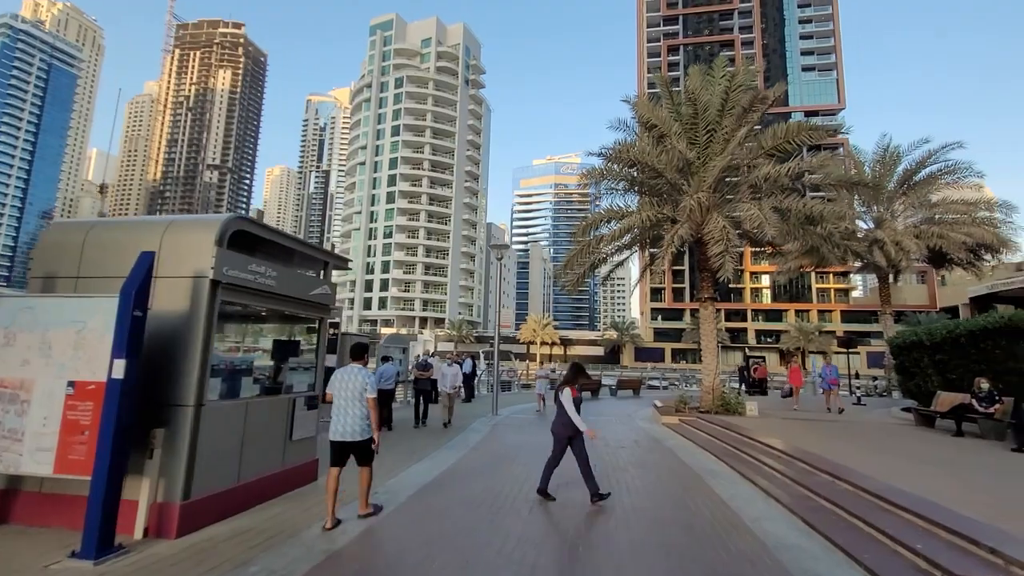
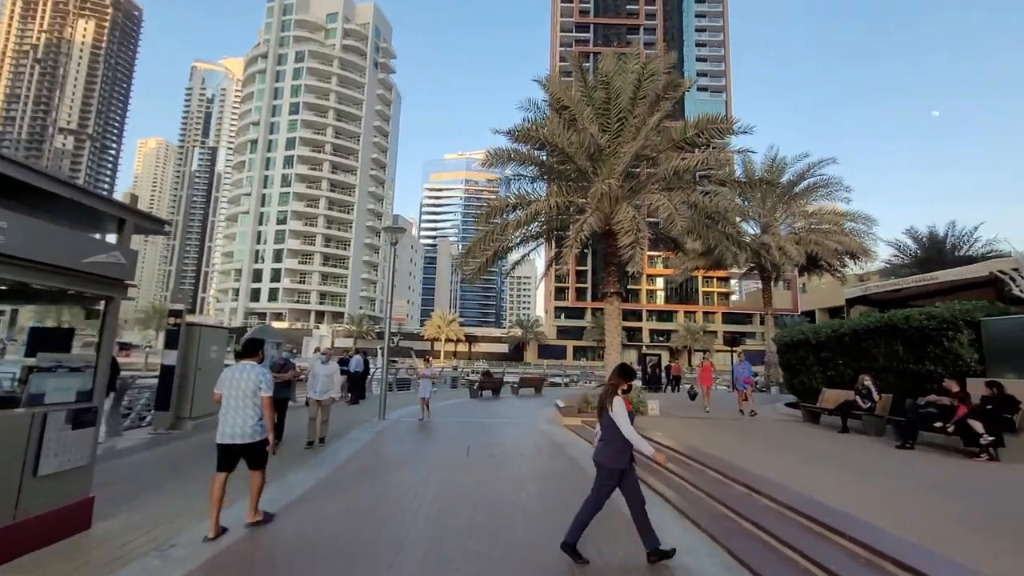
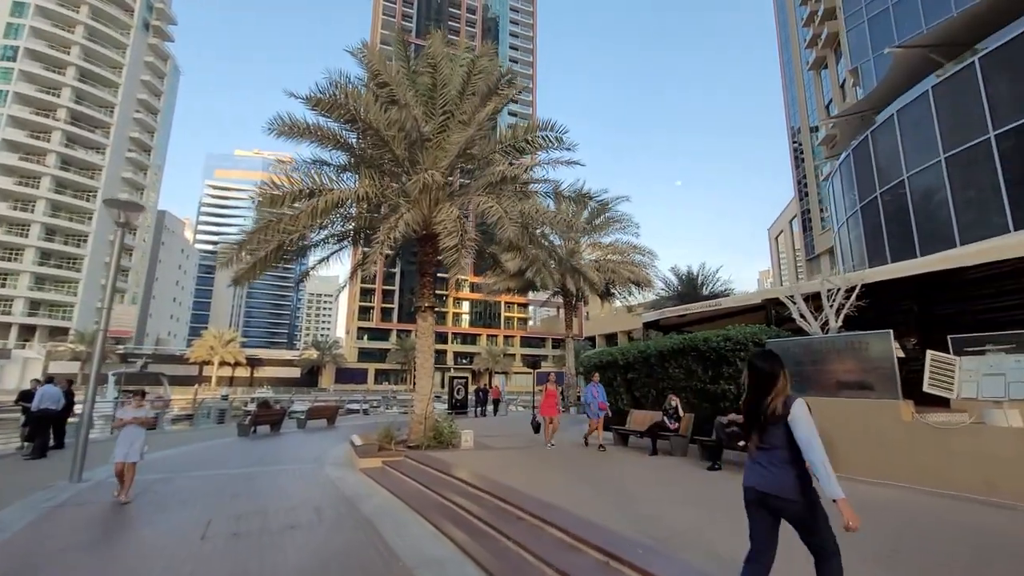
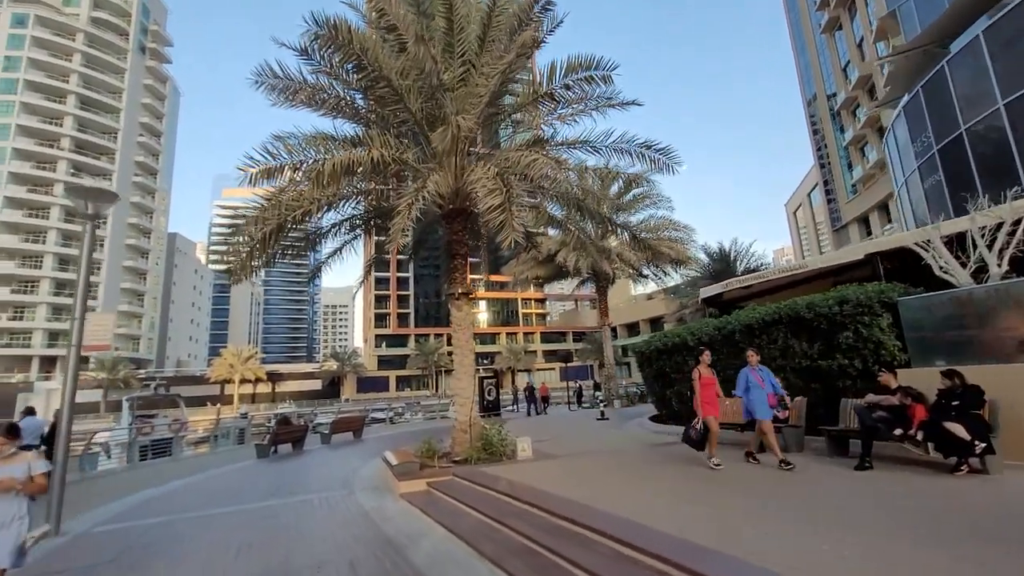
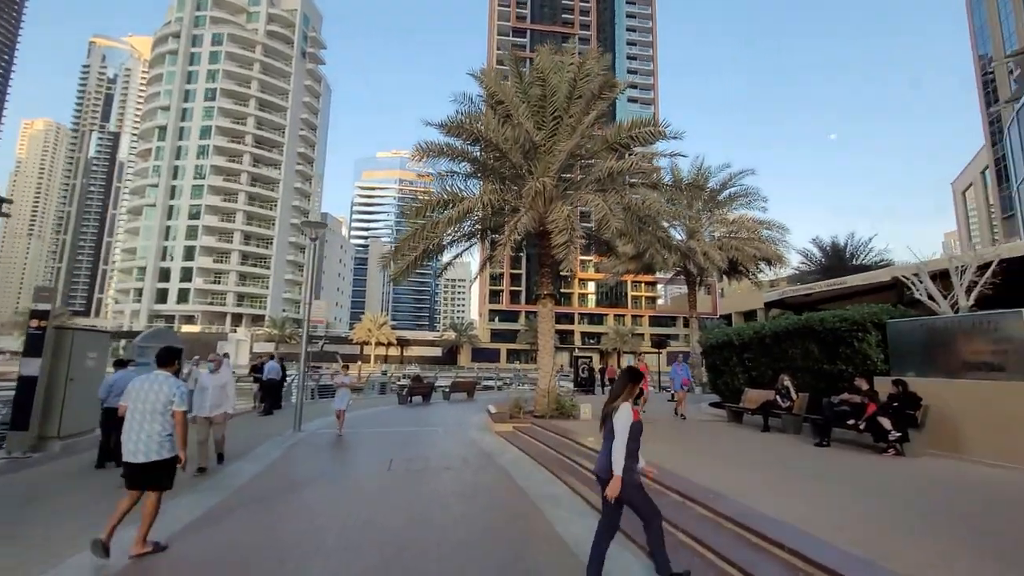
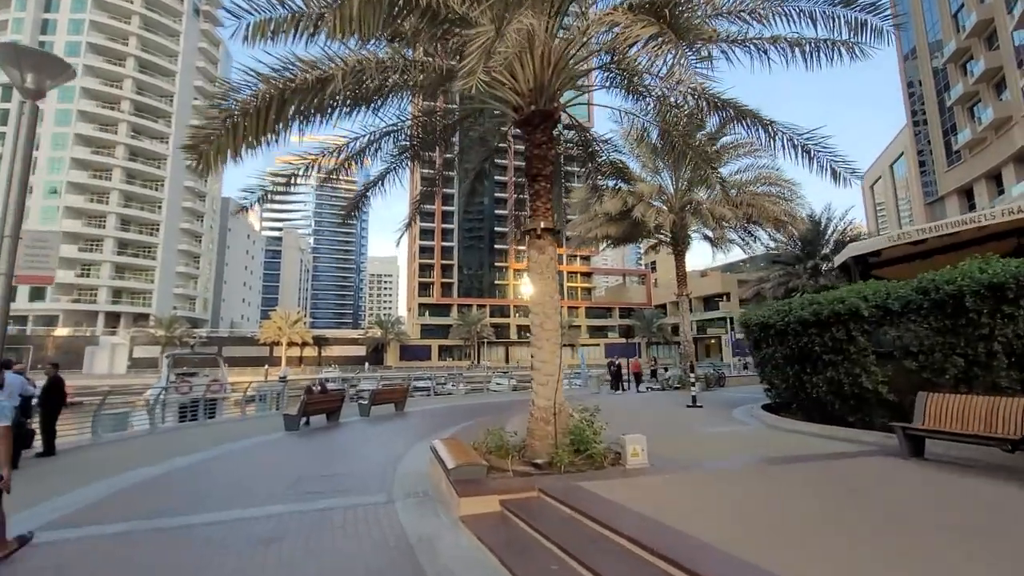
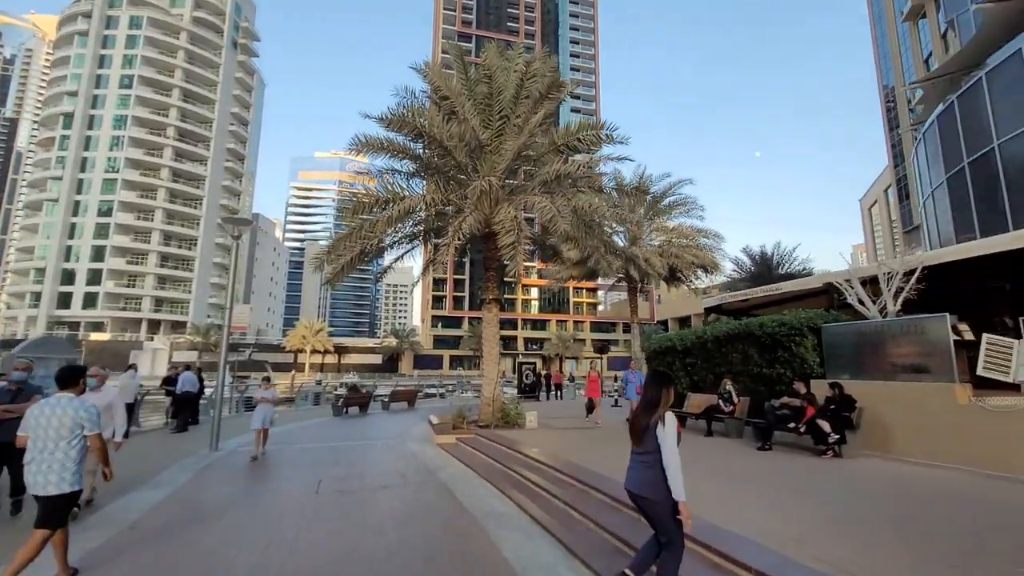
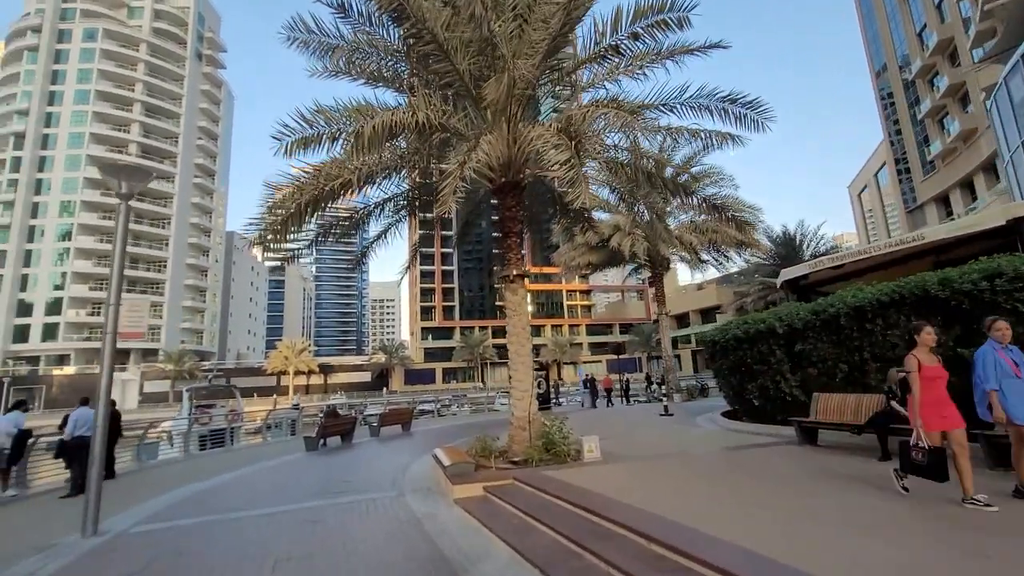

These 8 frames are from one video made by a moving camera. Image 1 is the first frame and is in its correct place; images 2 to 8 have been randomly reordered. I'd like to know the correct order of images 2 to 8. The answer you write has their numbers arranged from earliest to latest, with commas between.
2, 5, 7, 3, 4, 8, 6
